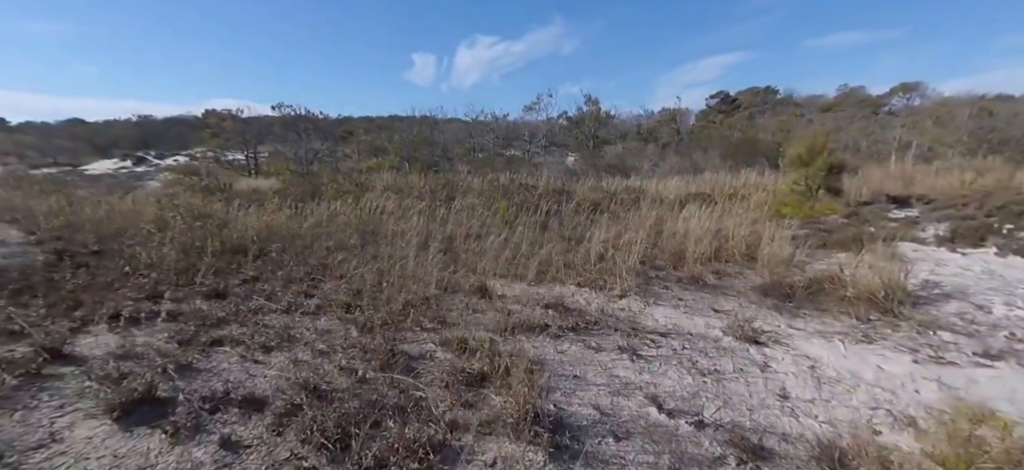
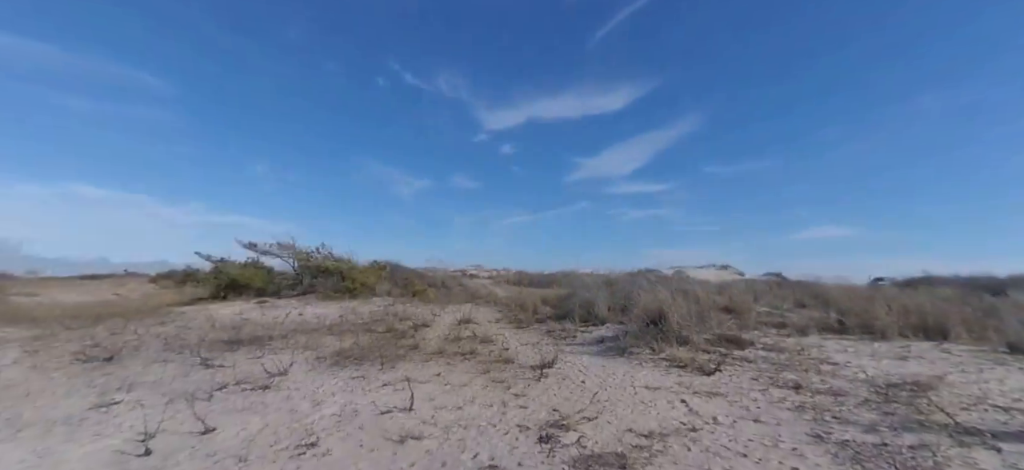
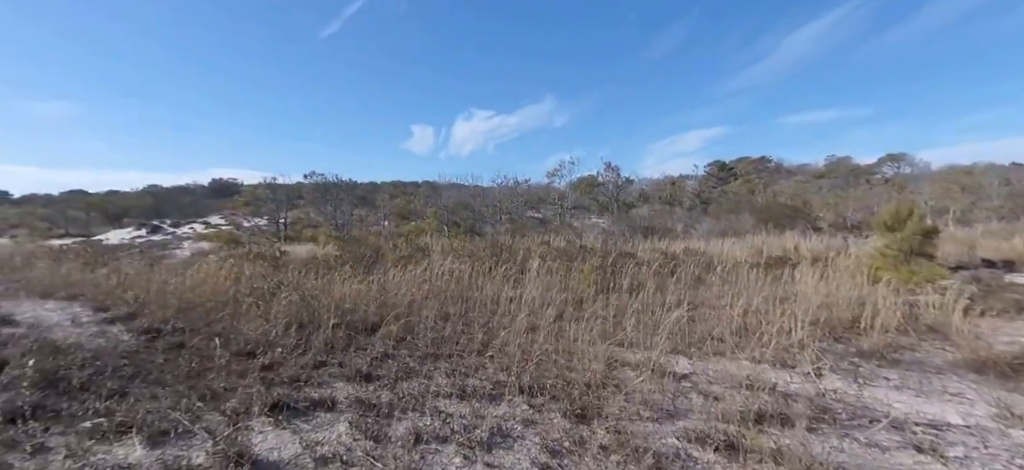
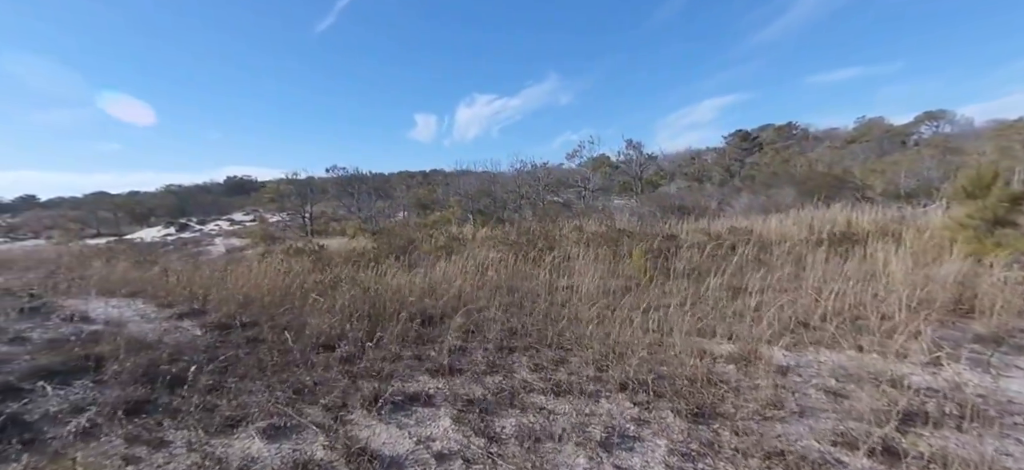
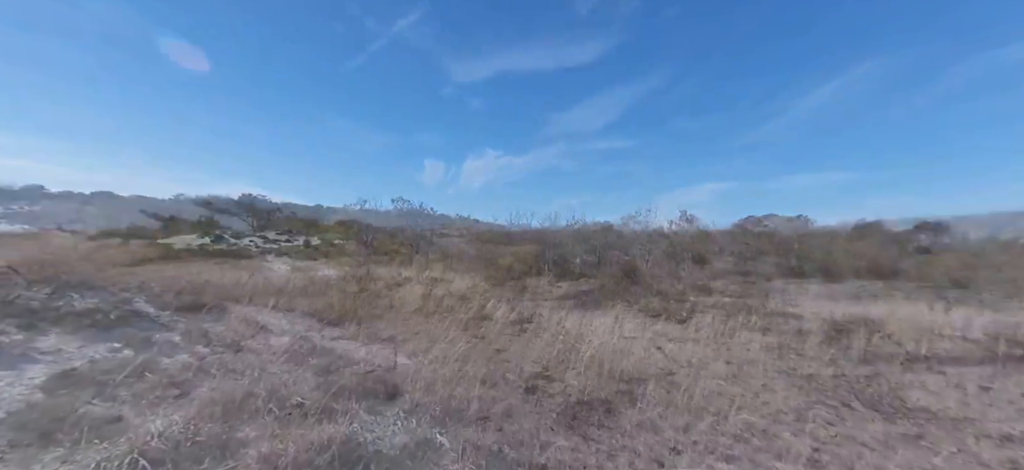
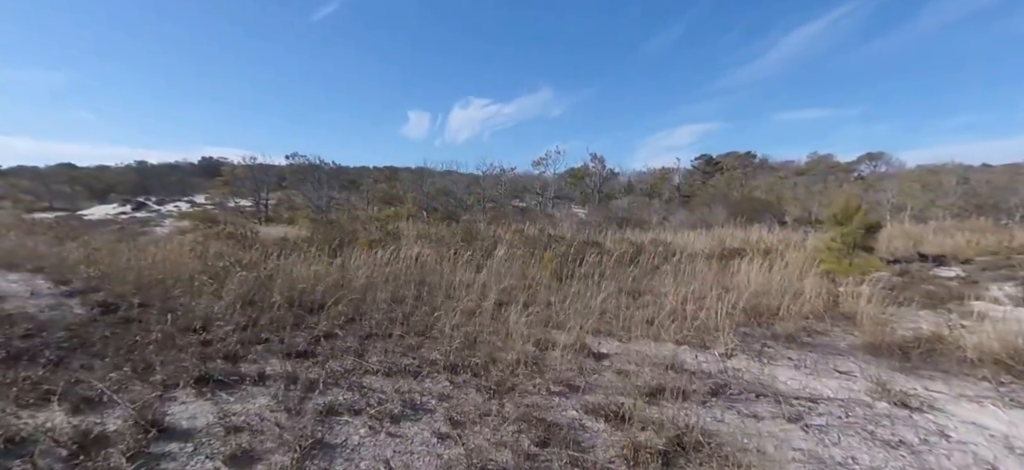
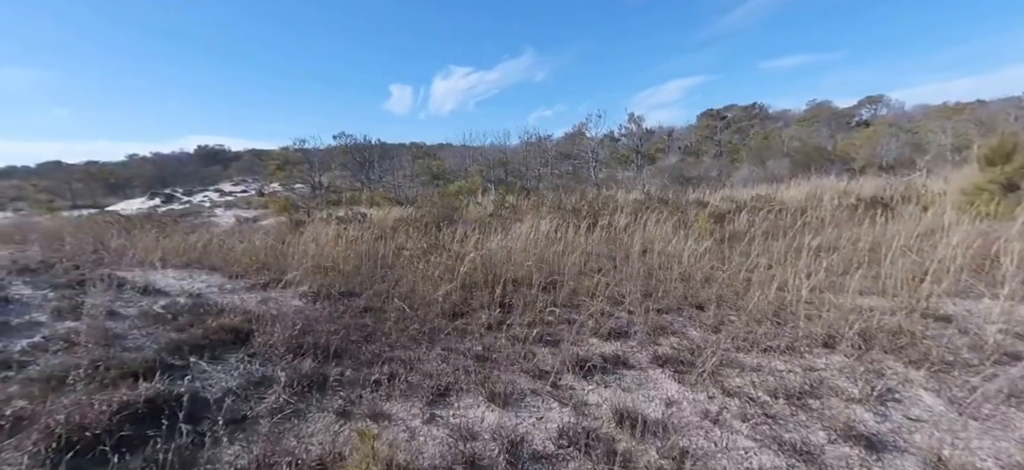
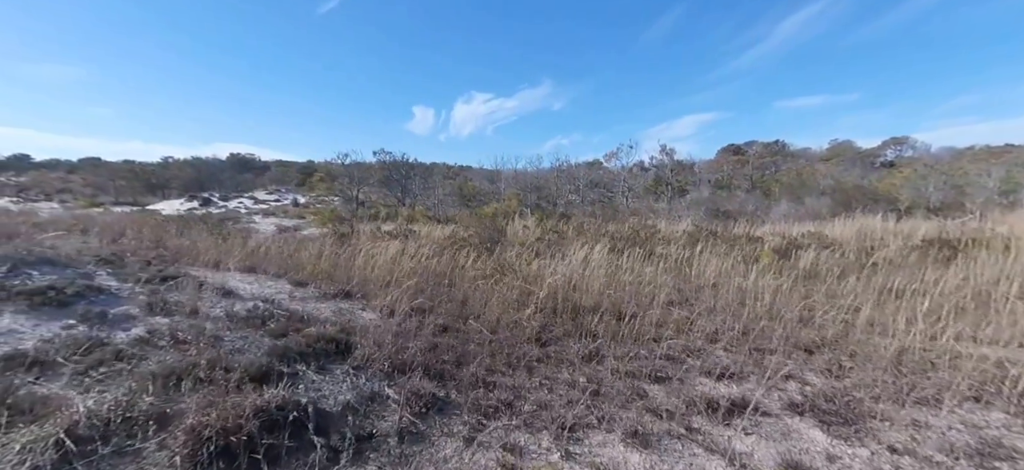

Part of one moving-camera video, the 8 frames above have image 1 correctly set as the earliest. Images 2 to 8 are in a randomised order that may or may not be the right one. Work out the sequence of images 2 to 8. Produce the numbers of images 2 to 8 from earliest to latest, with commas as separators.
6, 3, 4, 7, 8, 5, 2
